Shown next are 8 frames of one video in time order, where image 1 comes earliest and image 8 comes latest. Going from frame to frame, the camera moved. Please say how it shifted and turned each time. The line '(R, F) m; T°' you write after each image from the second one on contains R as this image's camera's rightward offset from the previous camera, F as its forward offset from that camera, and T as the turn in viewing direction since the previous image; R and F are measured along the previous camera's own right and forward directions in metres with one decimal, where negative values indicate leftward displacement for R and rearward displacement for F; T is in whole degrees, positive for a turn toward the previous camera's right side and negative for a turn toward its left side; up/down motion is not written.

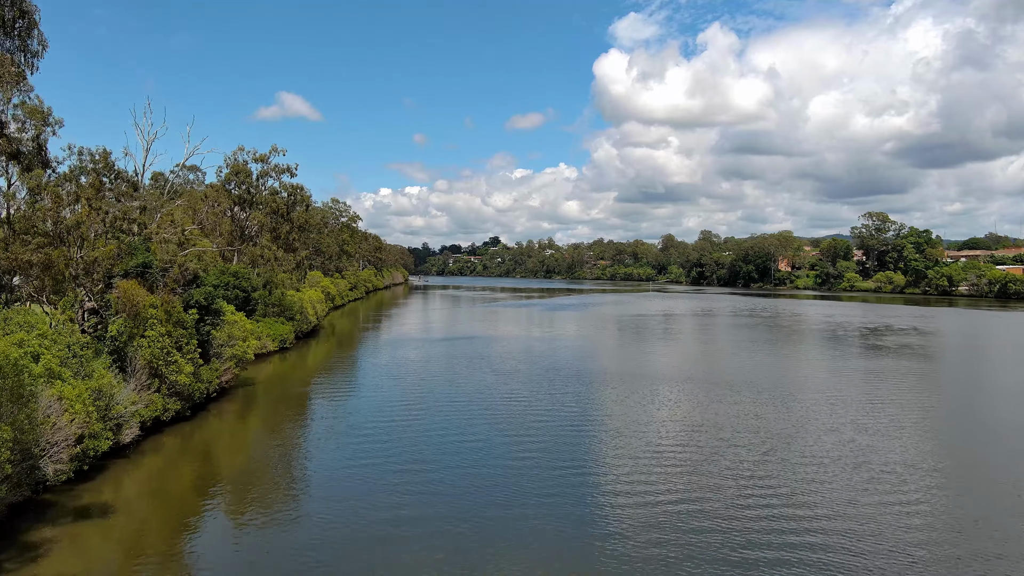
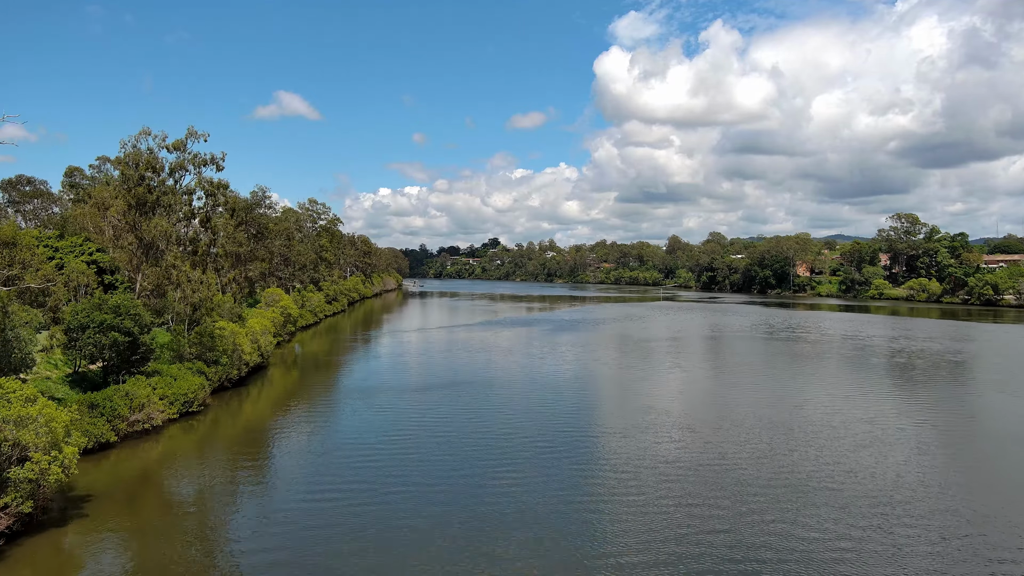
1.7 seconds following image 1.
(0.0, +7.1) m; 0°
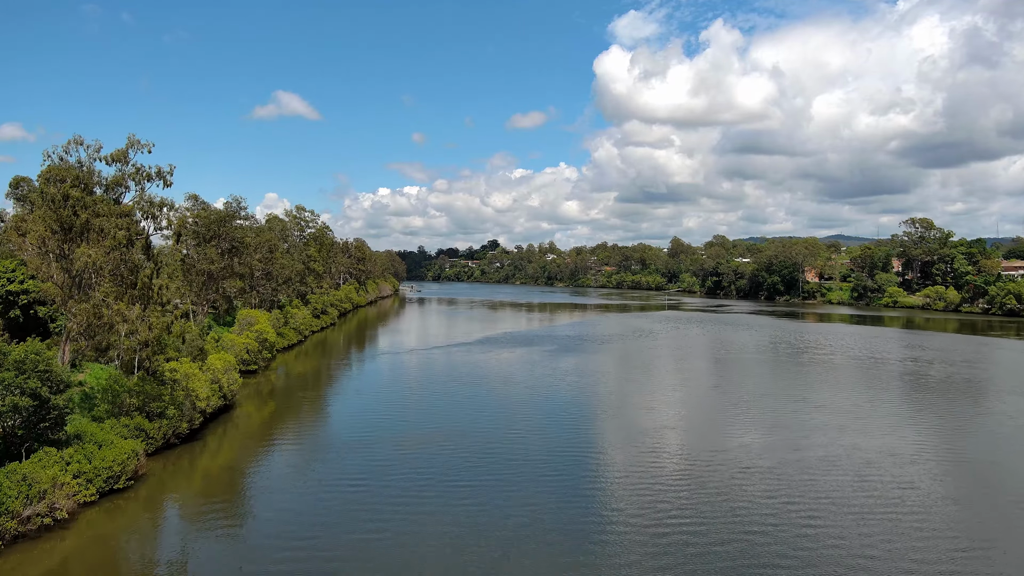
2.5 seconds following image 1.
(0.0, +3.3) m; 0°
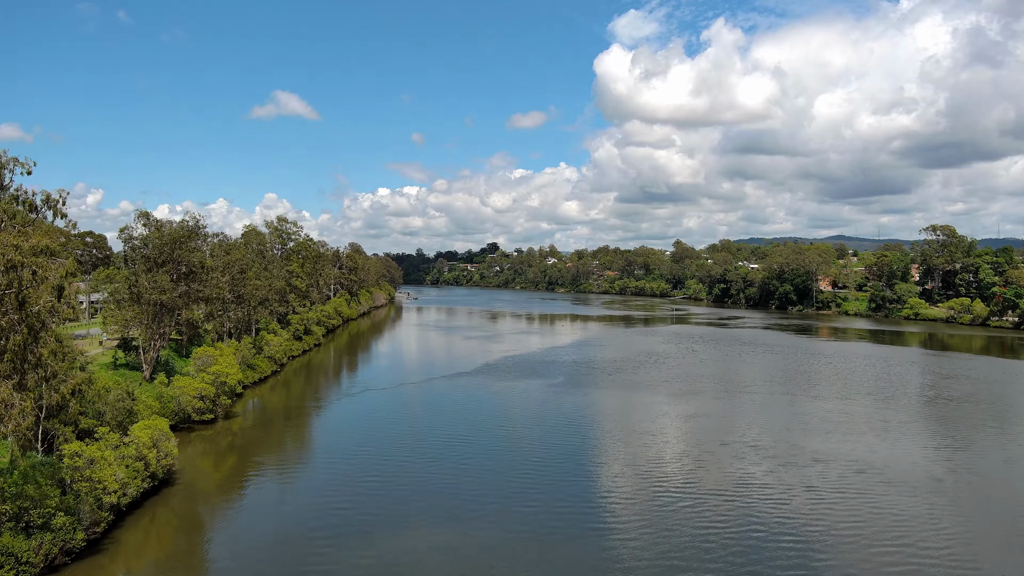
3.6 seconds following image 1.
(0.0, +4.3) m; 0°
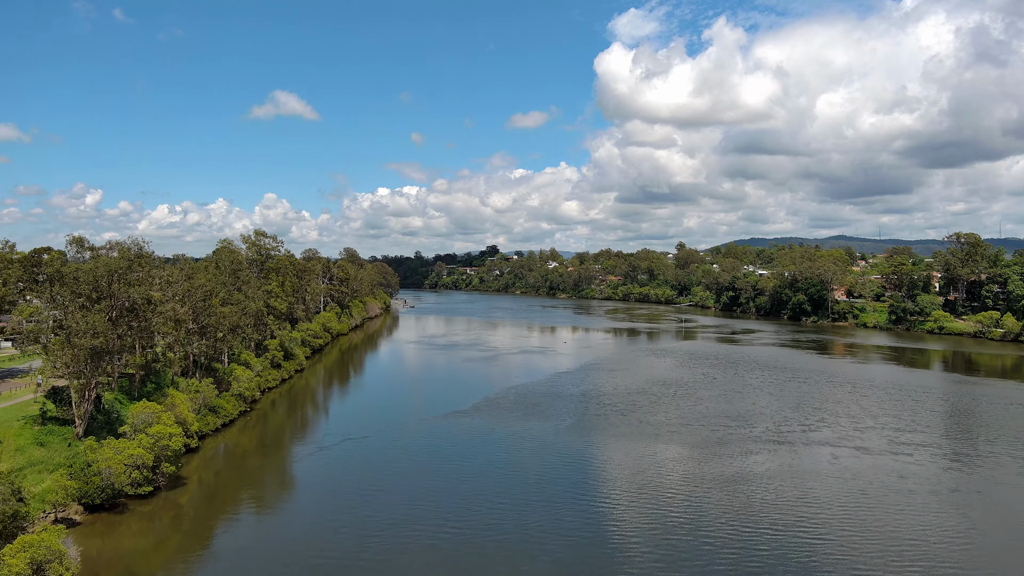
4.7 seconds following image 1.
(0.0, +4.3) m; 0°
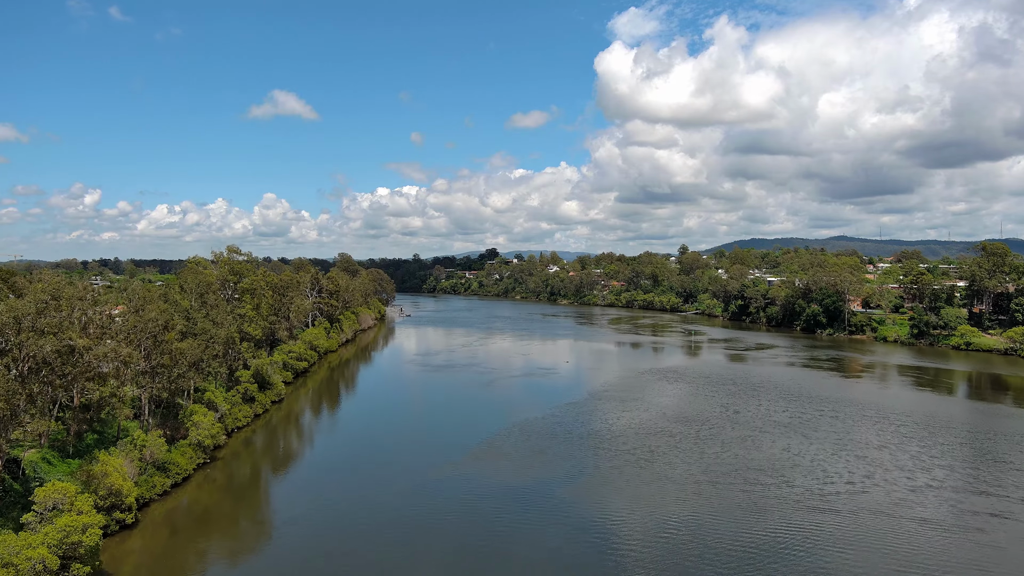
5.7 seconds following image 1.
(0.0, +4.3) m; 0°
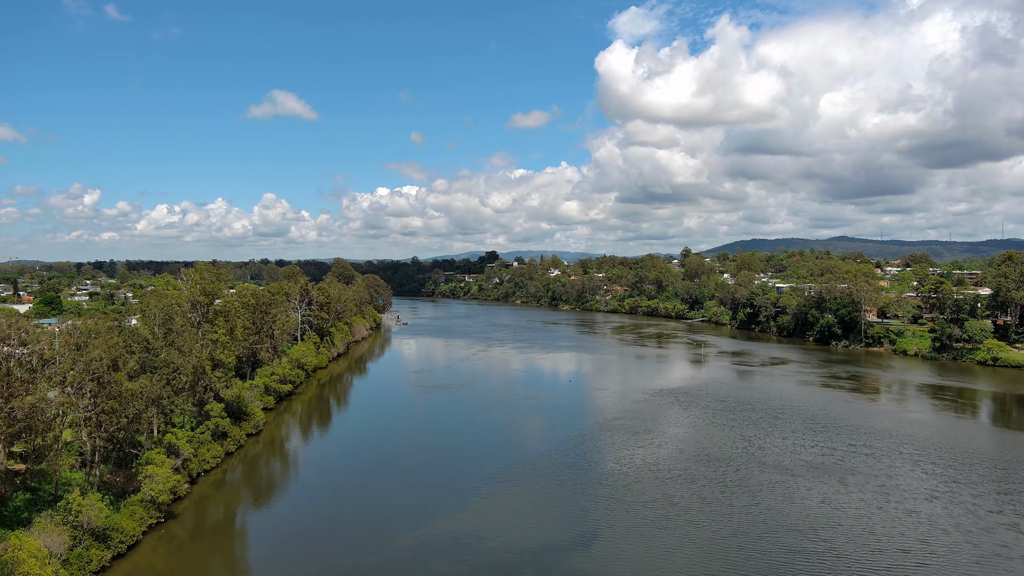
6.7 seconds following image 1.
(0.0, +3.8) m; 0°
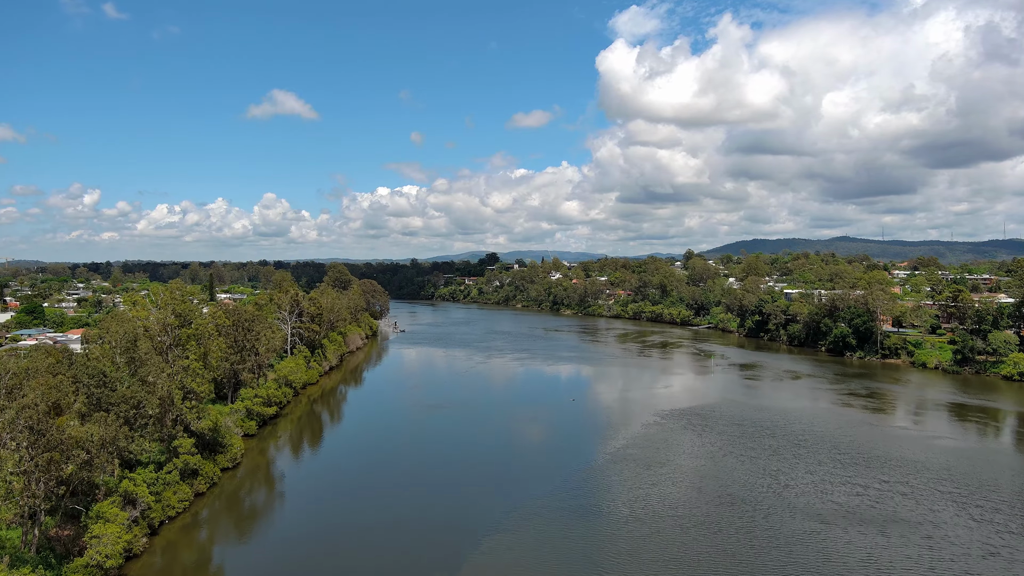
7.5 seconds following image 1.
(0.0, +3.2) m; 0°
